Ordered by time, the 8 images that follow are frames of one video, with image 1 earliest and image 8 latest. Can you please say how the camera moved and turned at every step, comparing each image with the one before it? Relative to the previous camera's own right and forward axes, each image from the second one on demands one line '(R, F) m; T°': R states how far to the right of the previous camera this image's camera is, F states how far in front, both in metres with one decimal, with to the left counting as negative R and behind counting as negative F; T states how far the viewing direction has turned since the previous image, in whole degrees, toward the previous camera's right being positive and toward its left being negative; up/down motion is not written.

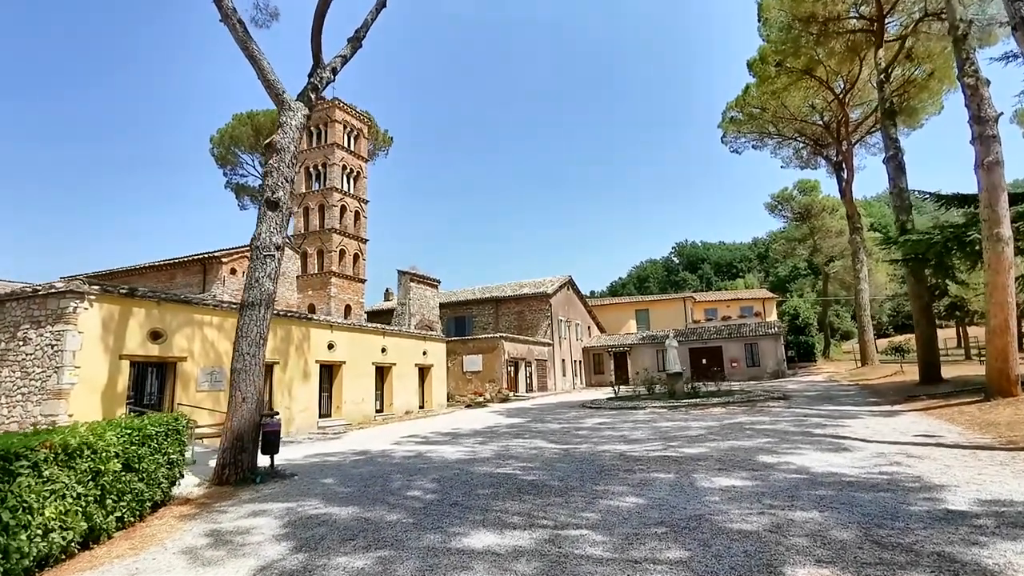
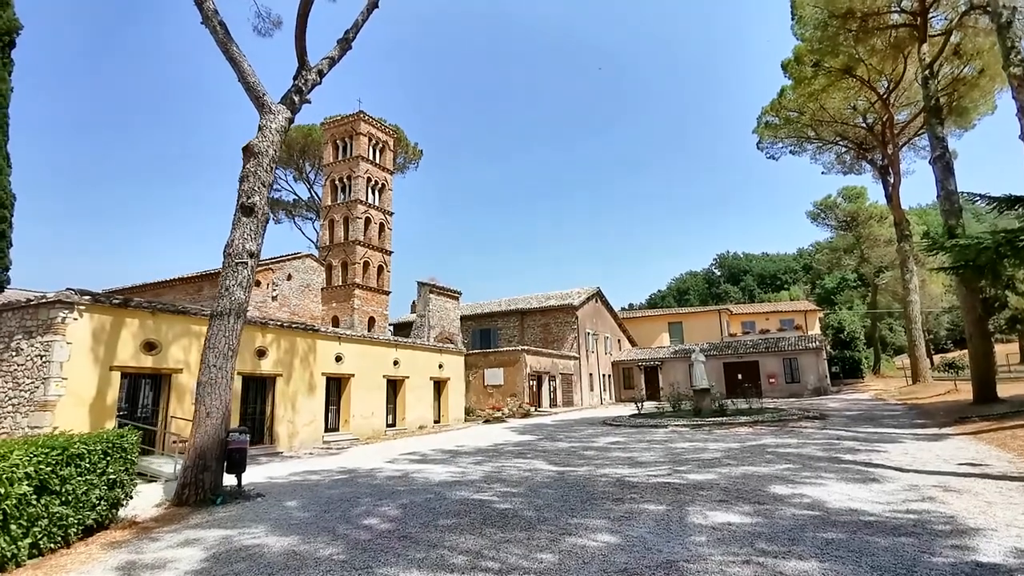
(+0.7, +0.6) m; -4°
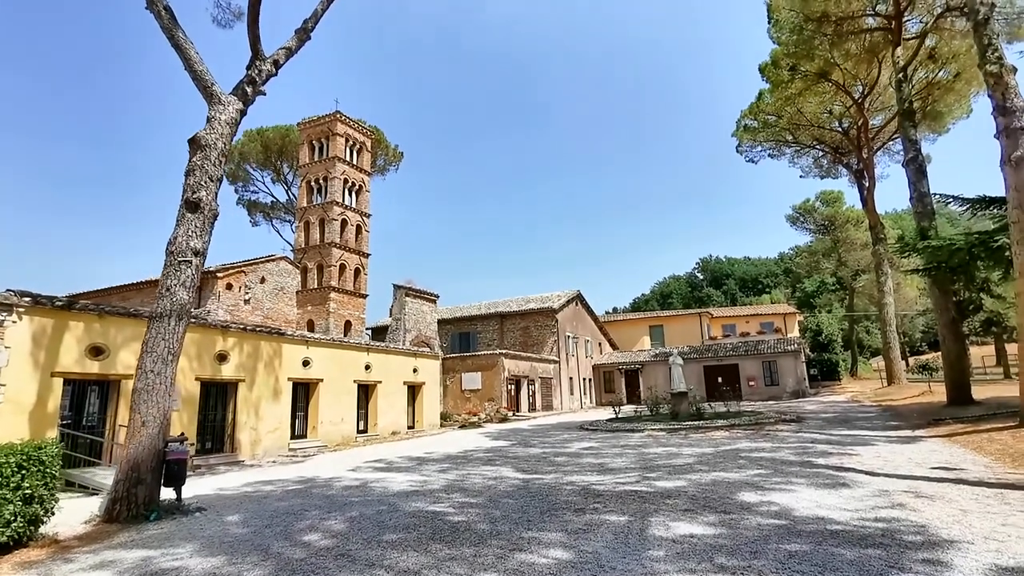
(+0.3, +0.3) m; +2°
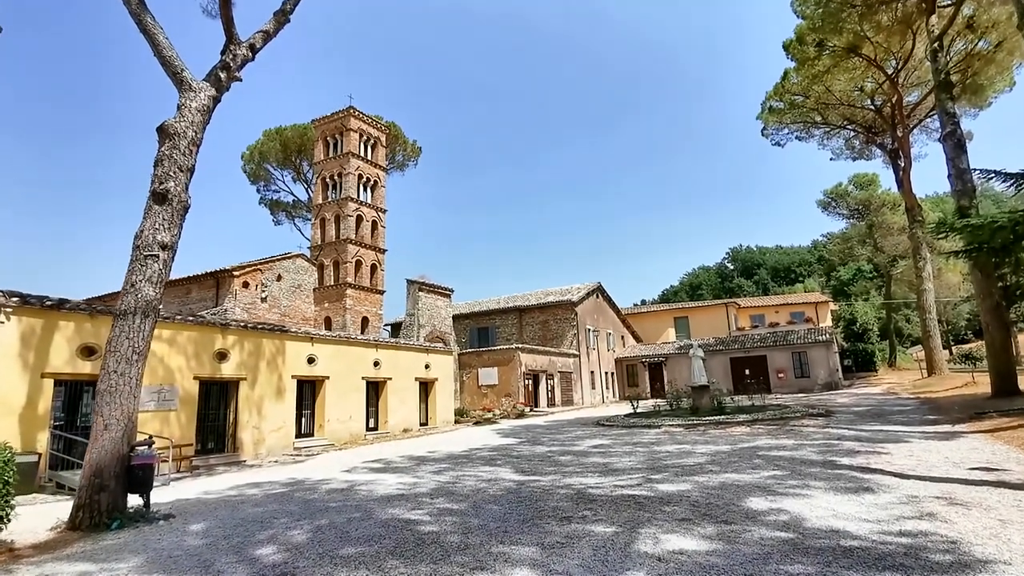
(+0.5, +0.5) m; -3°
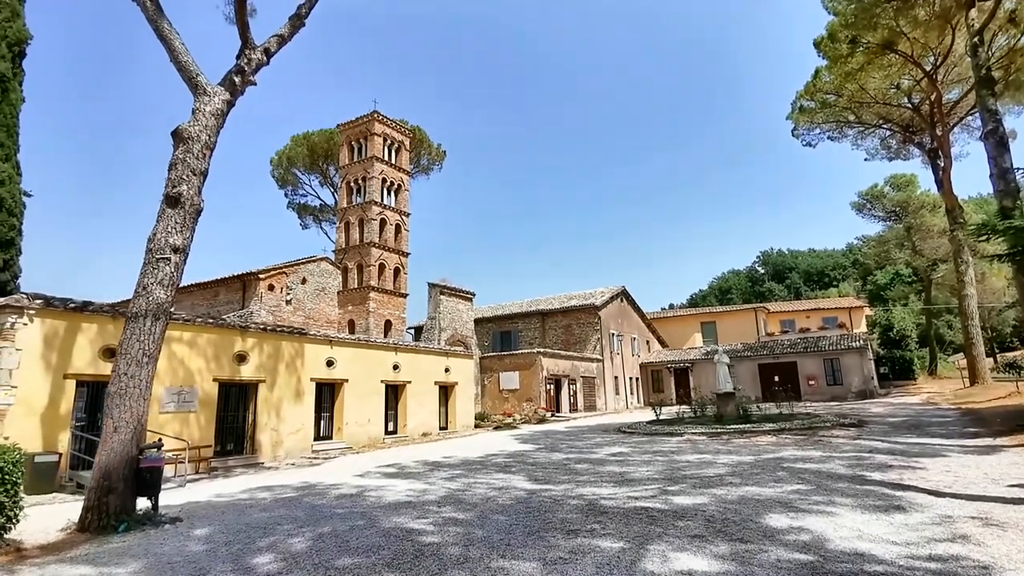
(+0.2, +0.2) m; -3°
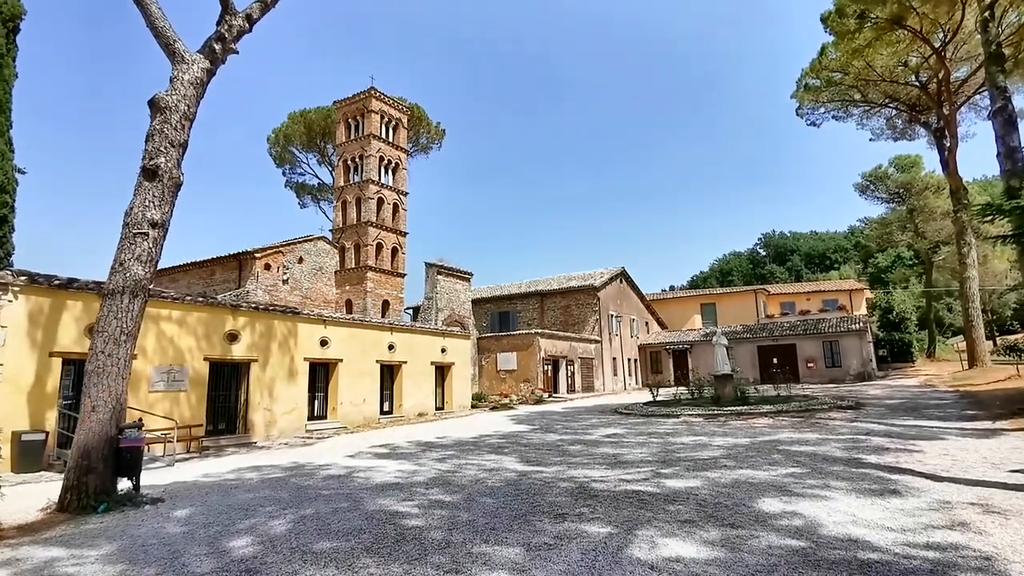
(+0.1, +0.2) m; 0°
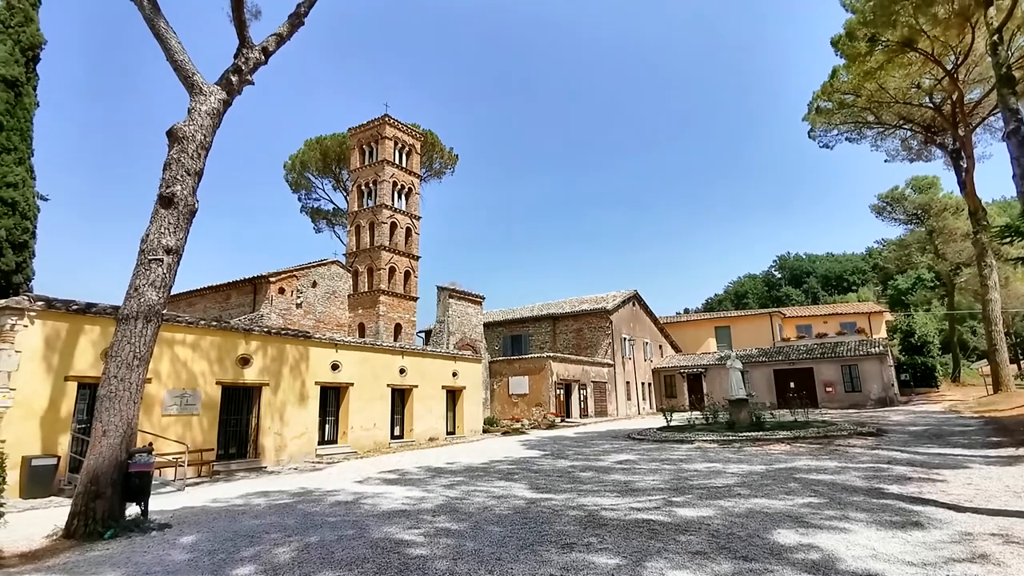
(+0.1, 0.0) m; -1°
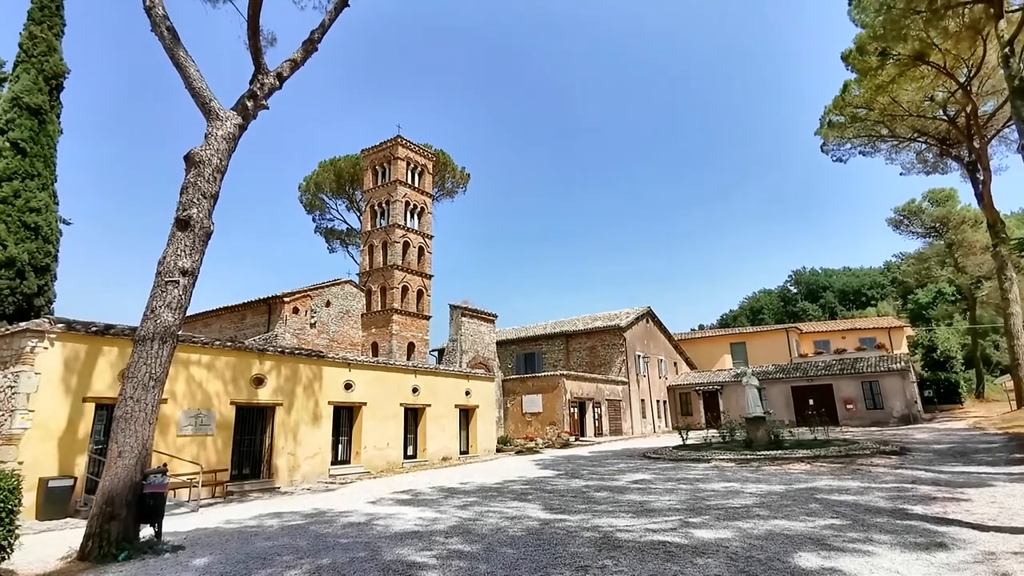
(0.0, 0.0) m; -1°
